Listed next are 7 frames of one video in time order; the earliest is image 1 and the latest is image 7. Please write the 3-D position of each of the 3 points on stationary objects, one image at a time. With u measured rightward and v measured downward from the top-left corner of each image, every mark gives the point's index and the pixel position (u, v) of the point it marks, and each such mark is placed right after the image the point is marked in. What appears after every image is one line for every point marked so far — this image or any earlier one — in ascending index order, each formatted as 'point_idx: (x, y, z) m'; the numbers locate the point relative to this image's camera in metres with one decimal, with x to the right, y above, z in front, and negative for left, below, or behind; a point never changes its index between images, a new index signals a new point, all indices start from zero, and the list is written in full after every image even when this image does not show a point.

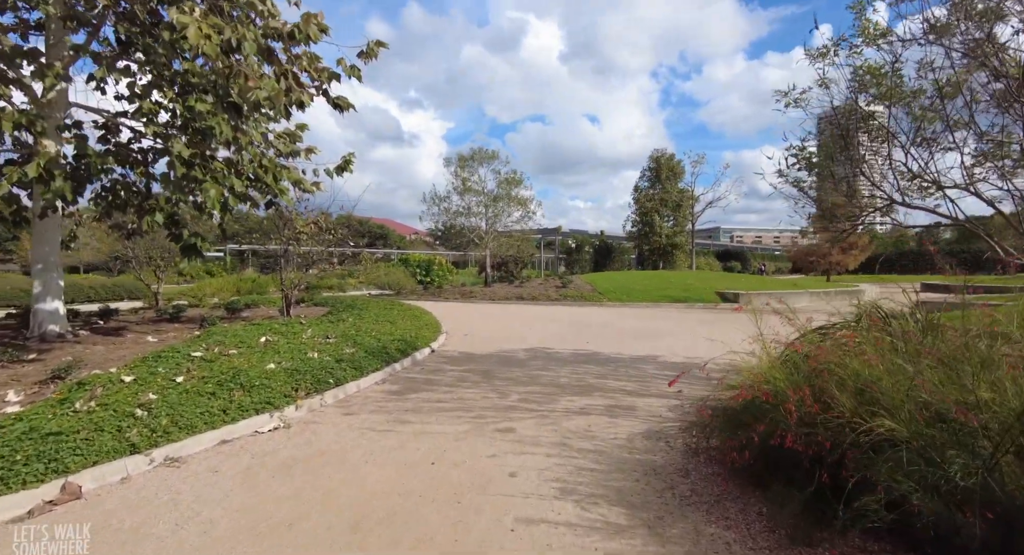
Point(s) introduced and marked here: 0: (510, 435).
0: (0.0, -1.3, +4.7) m
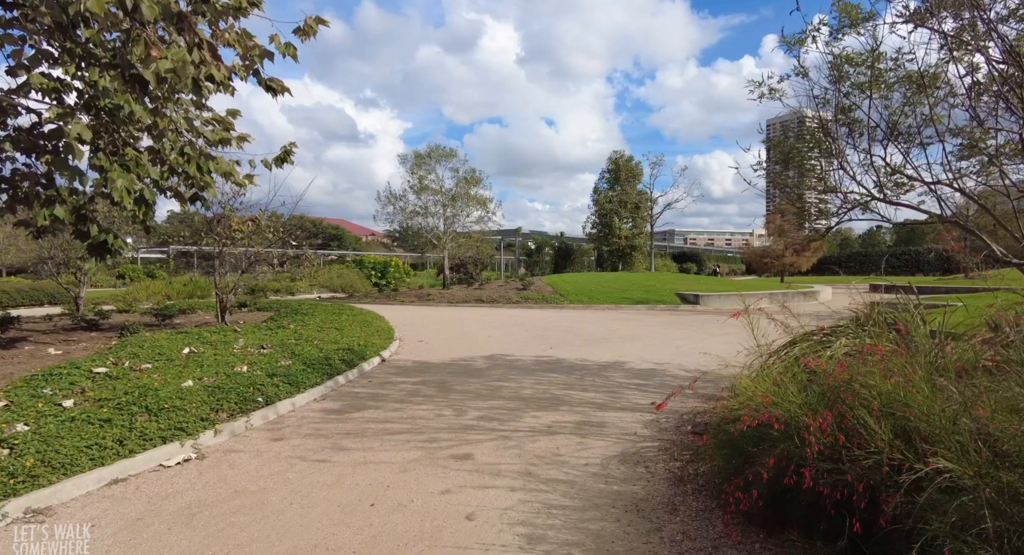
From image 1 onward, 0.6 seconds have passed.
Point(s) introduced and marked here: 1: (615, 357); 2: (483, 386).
0: (-0.3, -1.3, +4.1) m
1: (+1.5, -1.2, +8.5) m
2: (-0.3, -1.3, +6.6) m
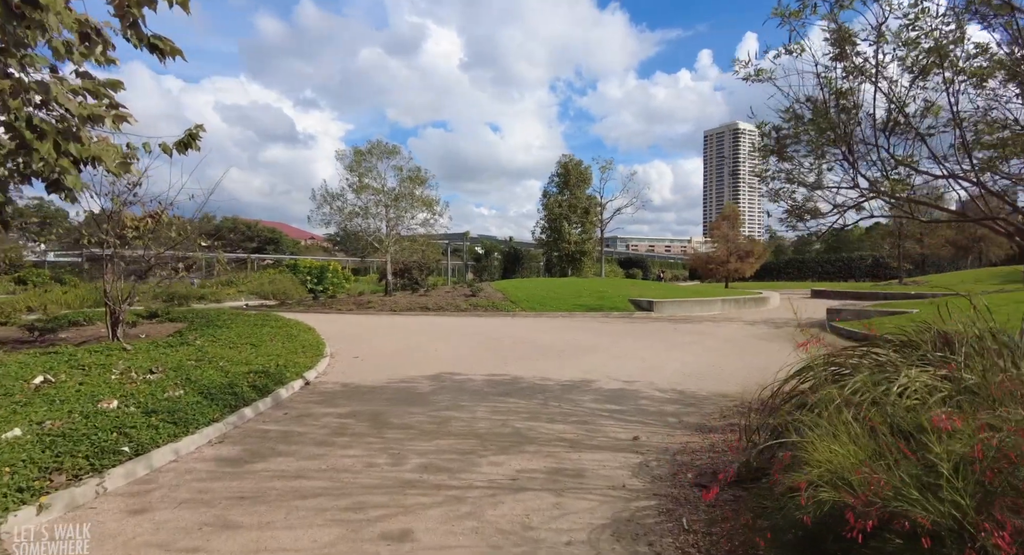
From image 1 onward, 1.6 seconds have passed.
0: (-0.6, -1.4, +2.9) m
1: (+0.9, -1.3, +7.5) m
2: (-0.8, -1.3, +5.4) m
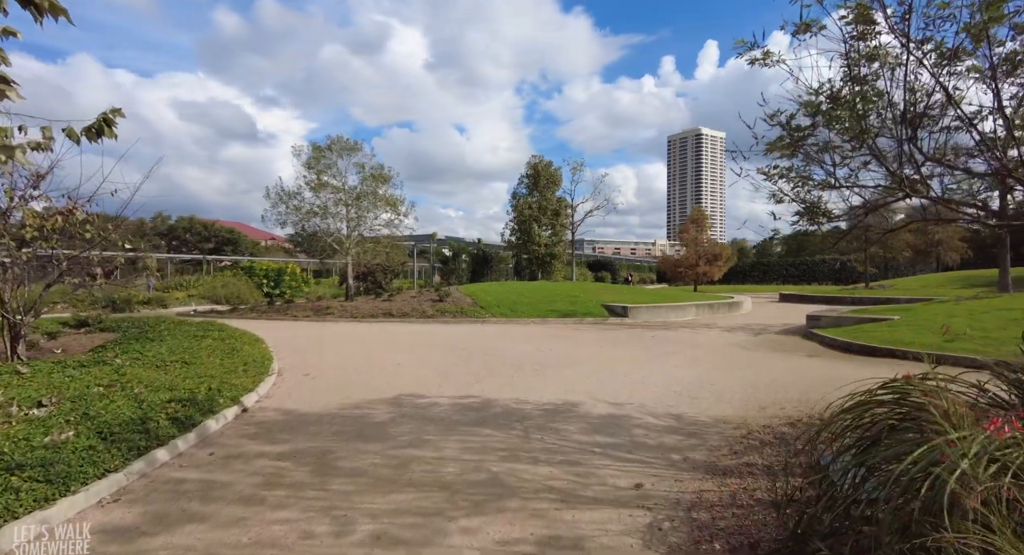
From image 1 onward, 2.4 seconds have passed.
0: (-0.6, -1.5, +2.0) m
1: (+0.6, -1.4, +6.6) m
2: (-1.0, -1.4, +4.4) m
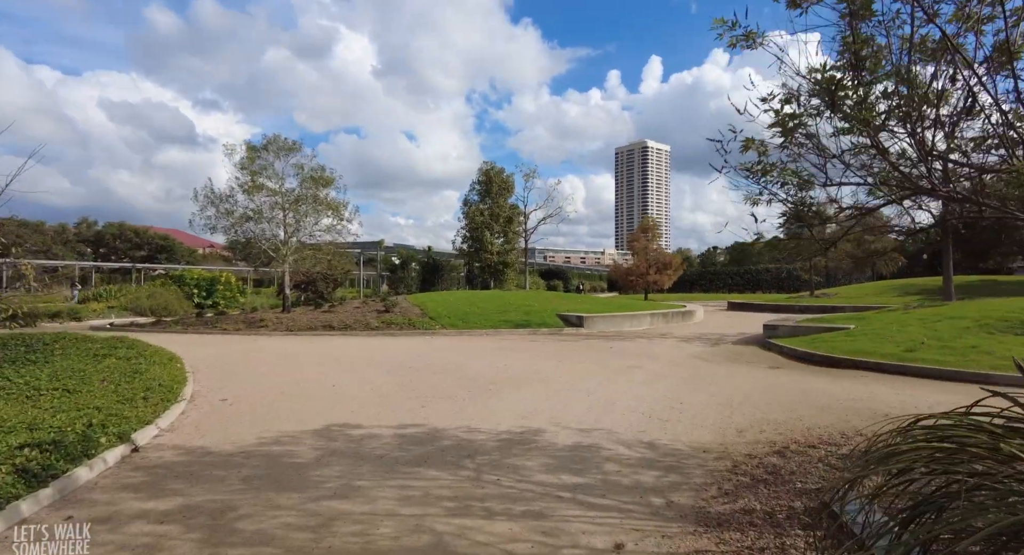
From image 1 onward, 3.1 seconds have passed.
0: (-0.7, -1.5, +1.1) m
1: (+0.1, -1.5, +5.8) m
2: (-1.3, -1.5, +3.5) m
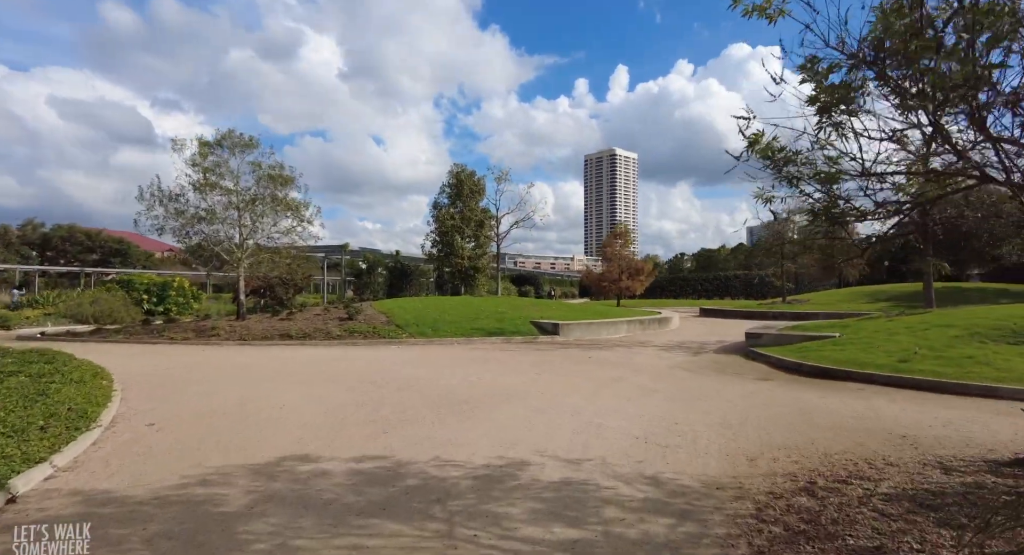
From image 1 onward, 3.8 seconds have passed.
0: (-0.7, -1.5, +0.2) m
1: (-0.1, -1.5, +5.0) m
2: (-1.4, -1.5, +2.6) m
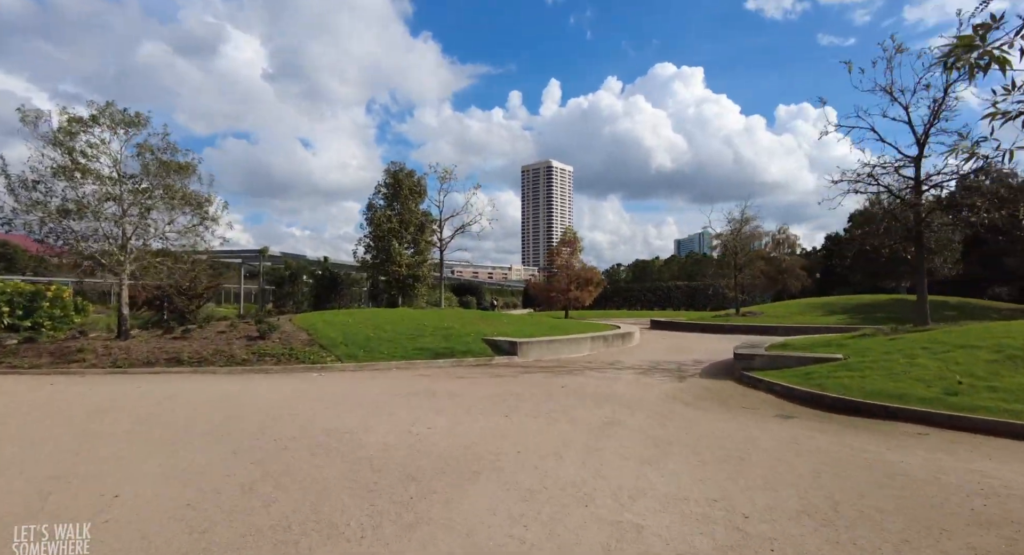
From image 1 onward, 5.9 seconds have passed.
0: (-0.1, -1.5, -2.3) m
1: (-0.1, -1.6, +2.5) m
2: (-1.0, -1.5, 0.0) m
